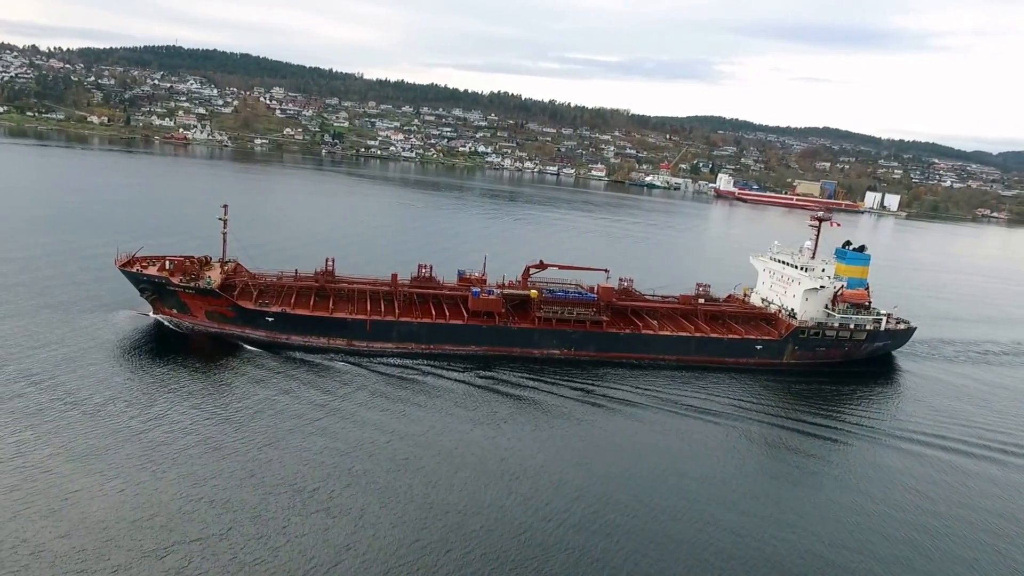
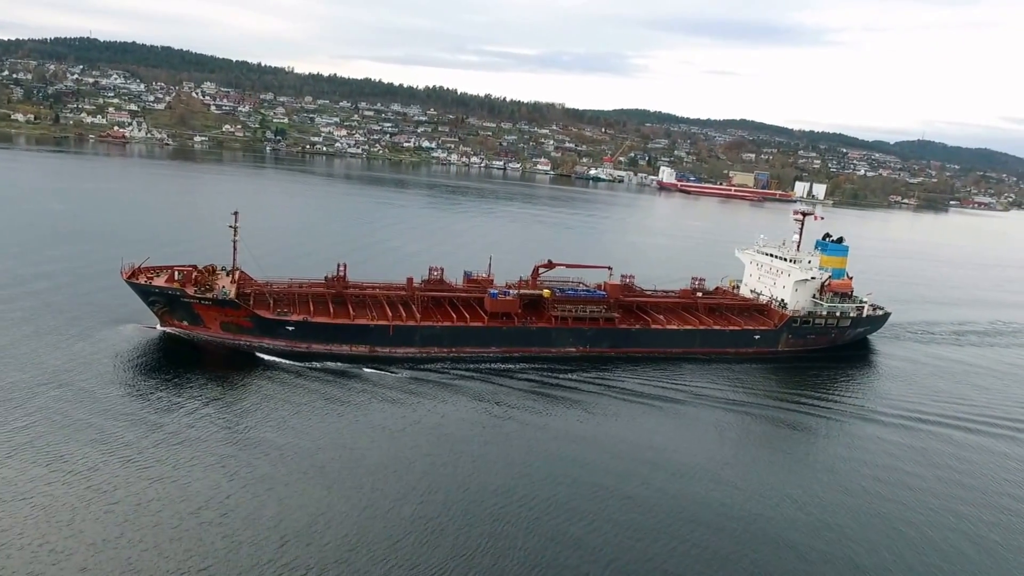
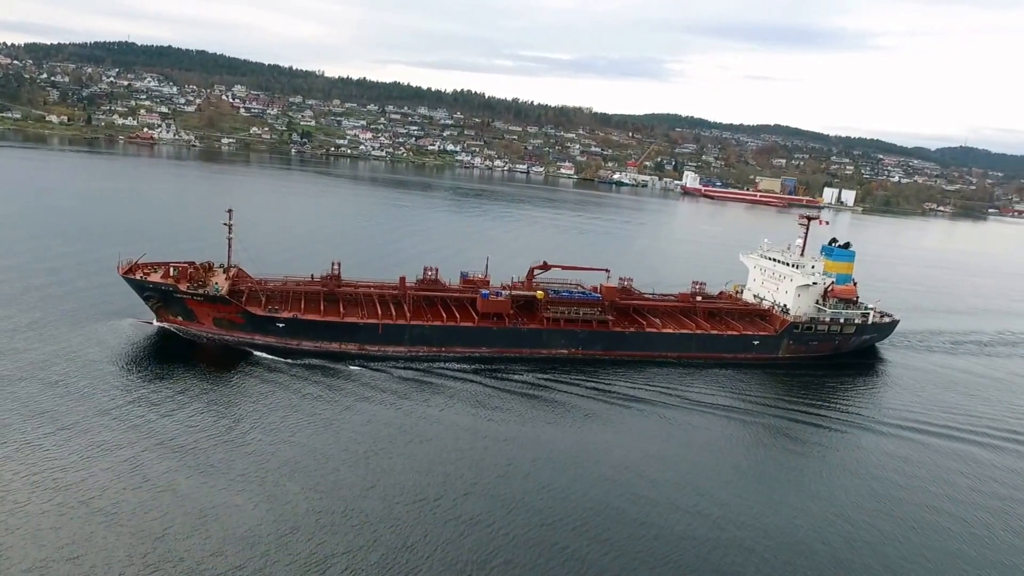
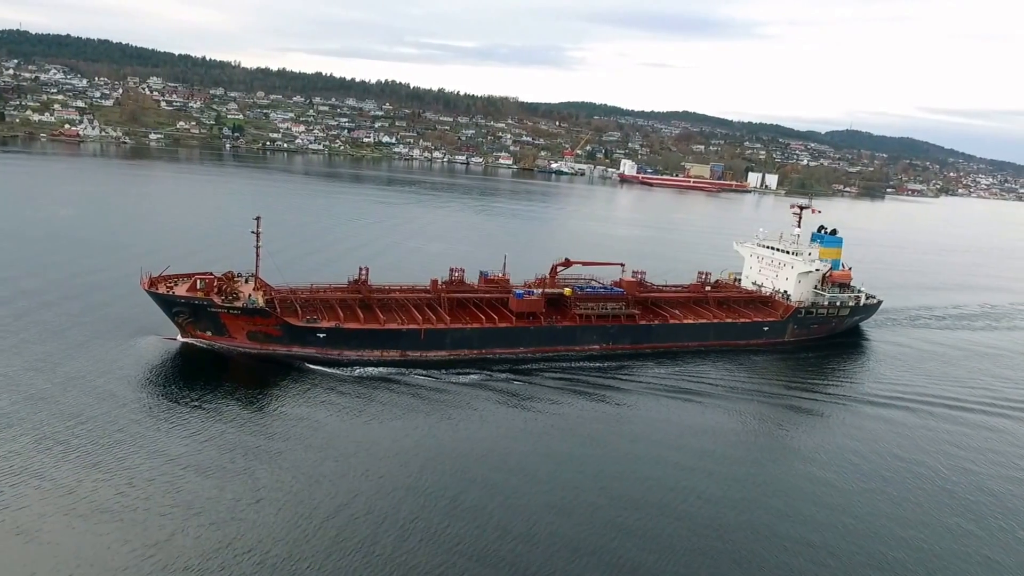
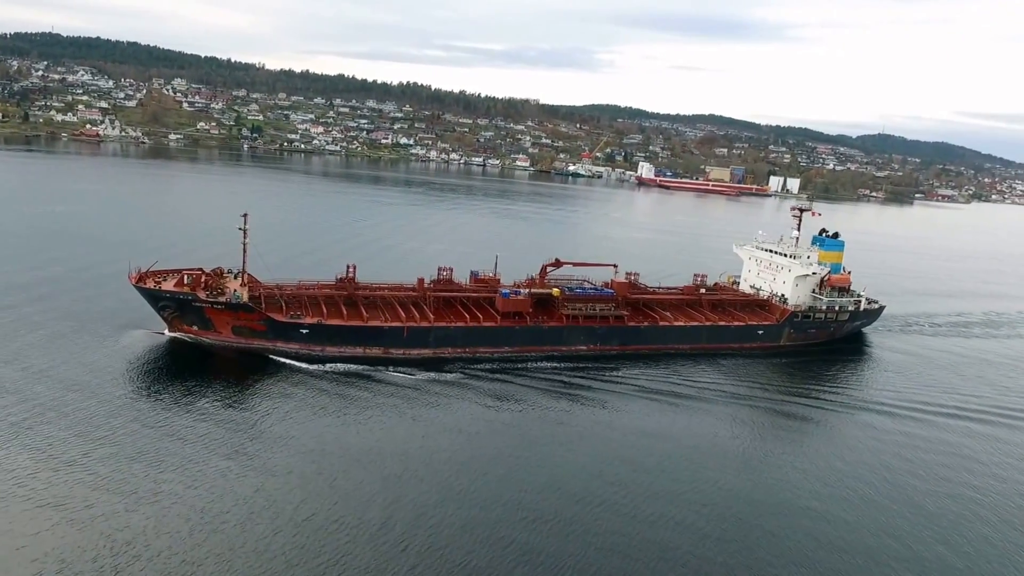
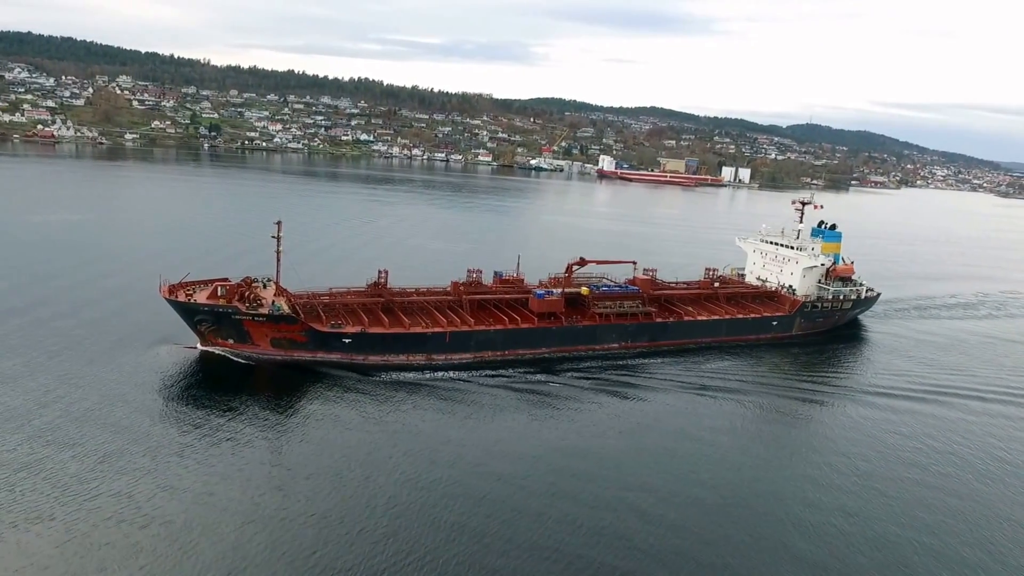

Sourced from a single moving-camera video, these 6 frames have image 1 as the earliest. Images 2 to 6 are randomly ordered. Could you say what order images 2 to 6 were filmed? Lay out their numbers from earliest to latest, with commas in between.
3, 2, 5, 4, 6
